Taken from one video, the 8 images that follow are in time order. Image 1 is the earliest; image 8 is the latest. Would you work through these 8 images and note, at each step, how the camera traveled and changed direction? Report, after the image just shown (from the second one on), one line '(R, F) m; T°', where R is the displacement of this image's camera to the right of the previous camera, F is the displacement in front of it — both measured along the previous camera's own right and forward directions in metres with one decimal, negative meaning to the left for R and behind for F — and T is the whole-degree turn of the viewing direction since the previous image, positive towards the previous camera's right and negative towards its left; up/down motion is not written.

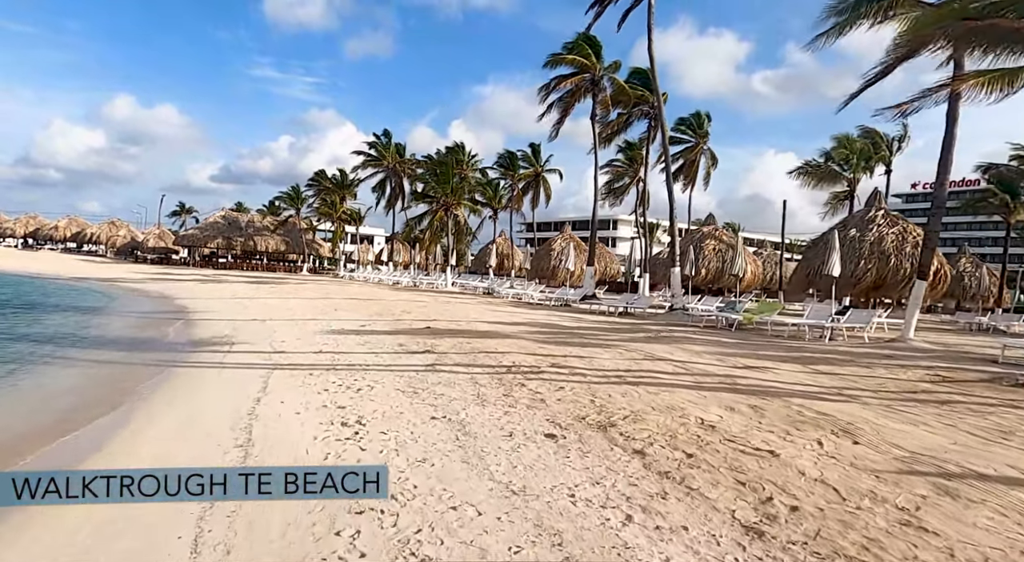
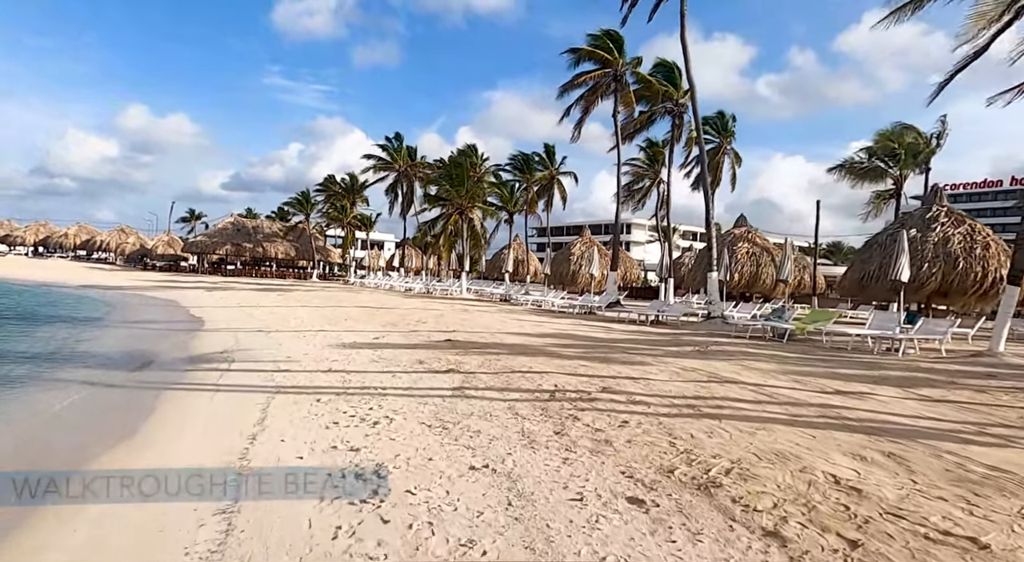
(-0.4, +1.2) m; -1°
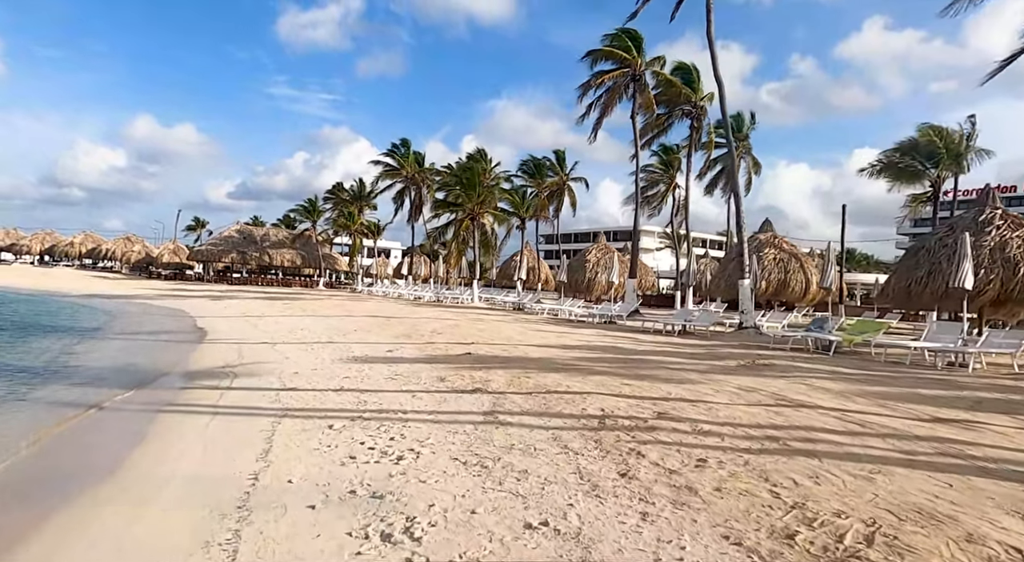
(-0.4, +0.9) m; 0°
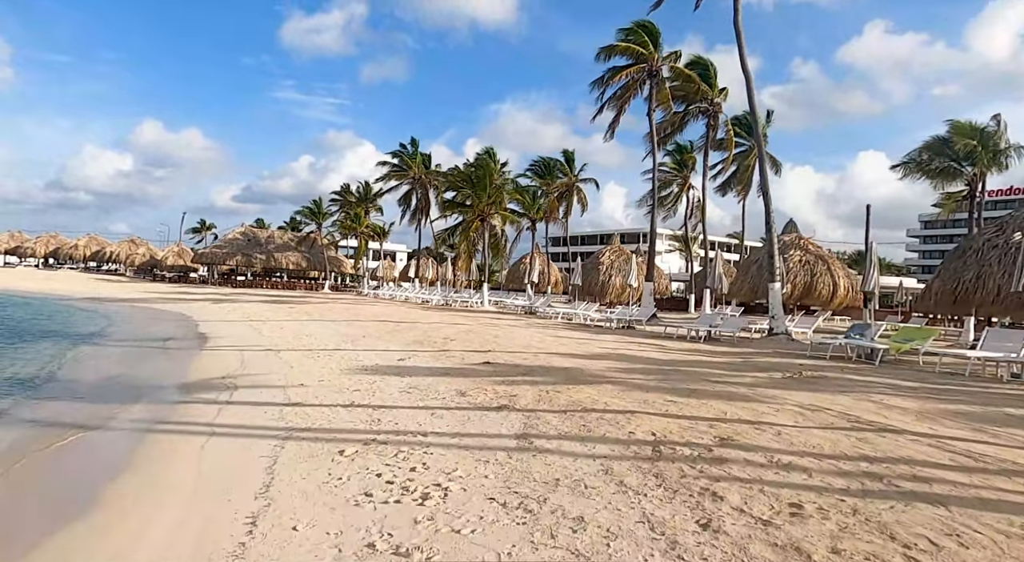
(-0.3, +0.8) m; 0°
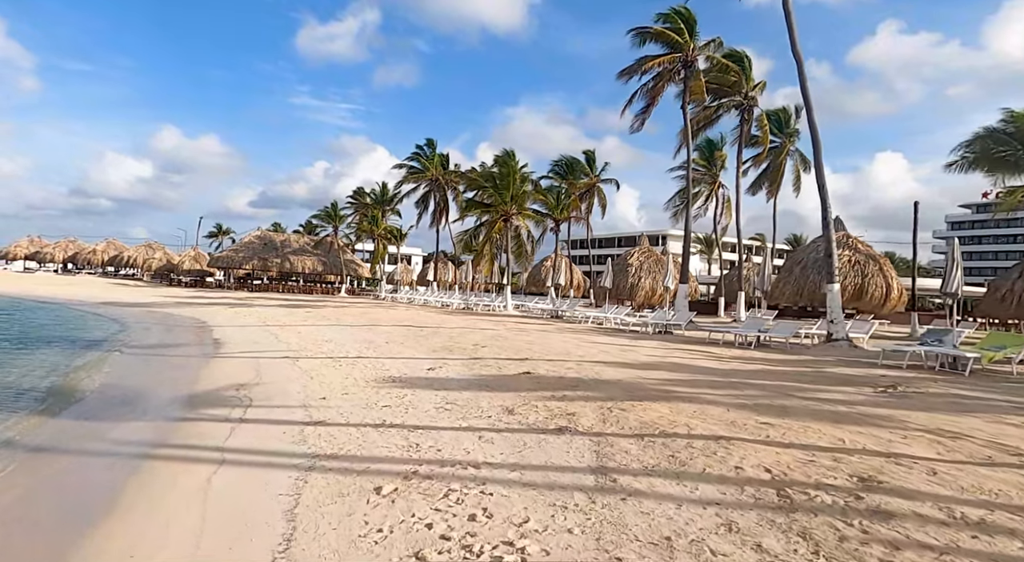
(-0.5, +1.0) m; -1°
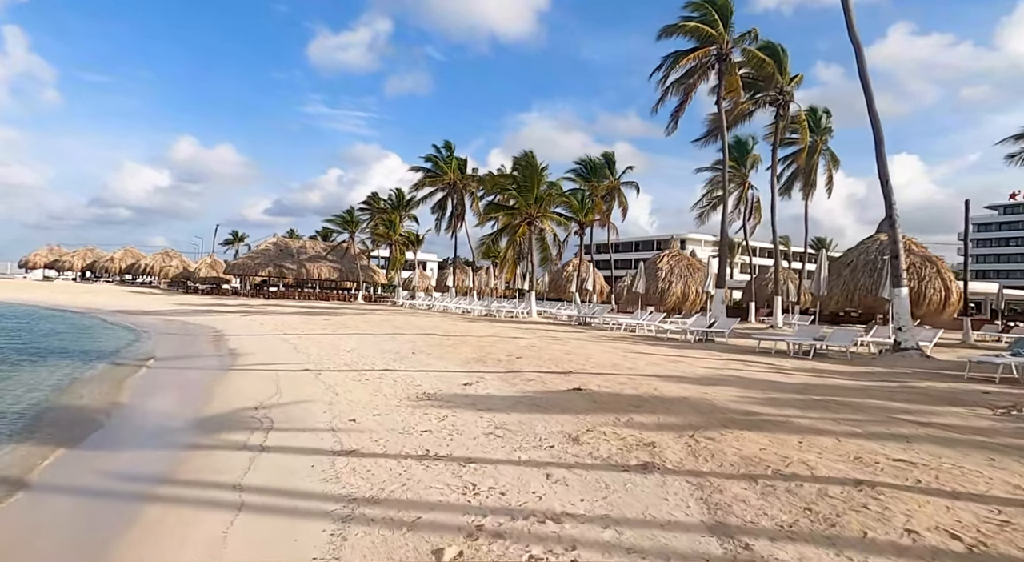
(-0.5, +1.0) m; -1°
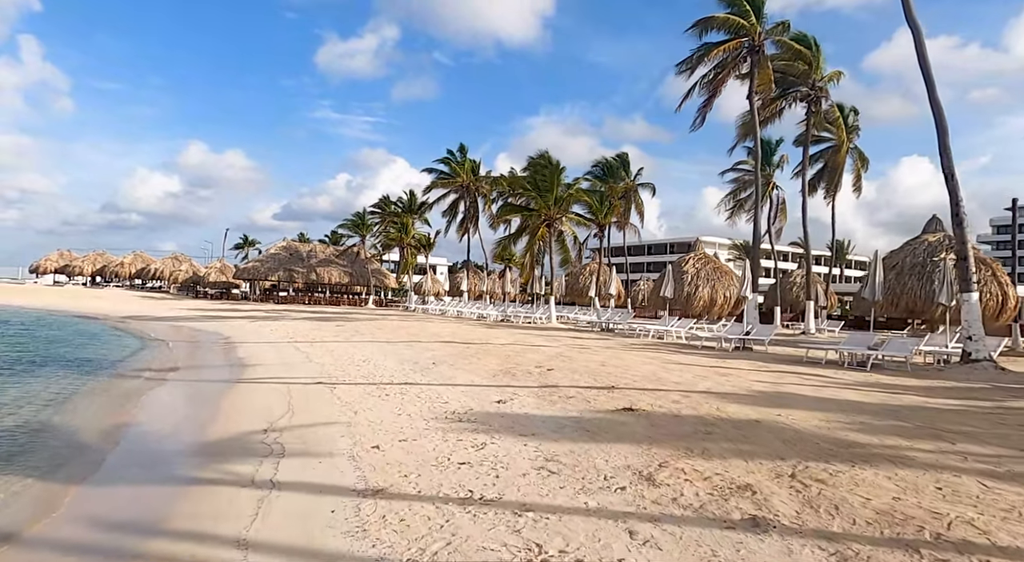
(-0.4, +1.0) m; -1°
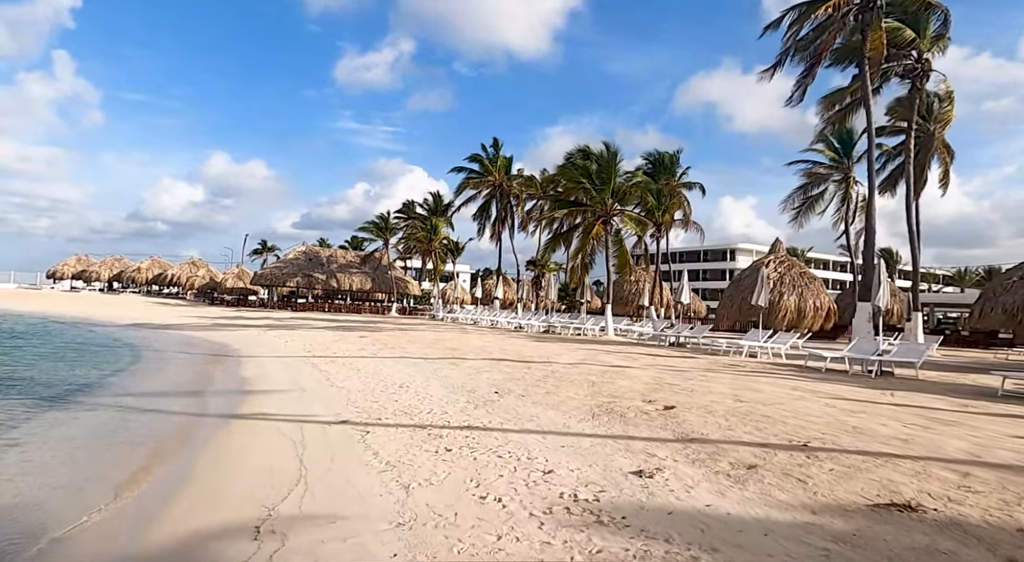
(-1.1, +3.2) m; -2°
